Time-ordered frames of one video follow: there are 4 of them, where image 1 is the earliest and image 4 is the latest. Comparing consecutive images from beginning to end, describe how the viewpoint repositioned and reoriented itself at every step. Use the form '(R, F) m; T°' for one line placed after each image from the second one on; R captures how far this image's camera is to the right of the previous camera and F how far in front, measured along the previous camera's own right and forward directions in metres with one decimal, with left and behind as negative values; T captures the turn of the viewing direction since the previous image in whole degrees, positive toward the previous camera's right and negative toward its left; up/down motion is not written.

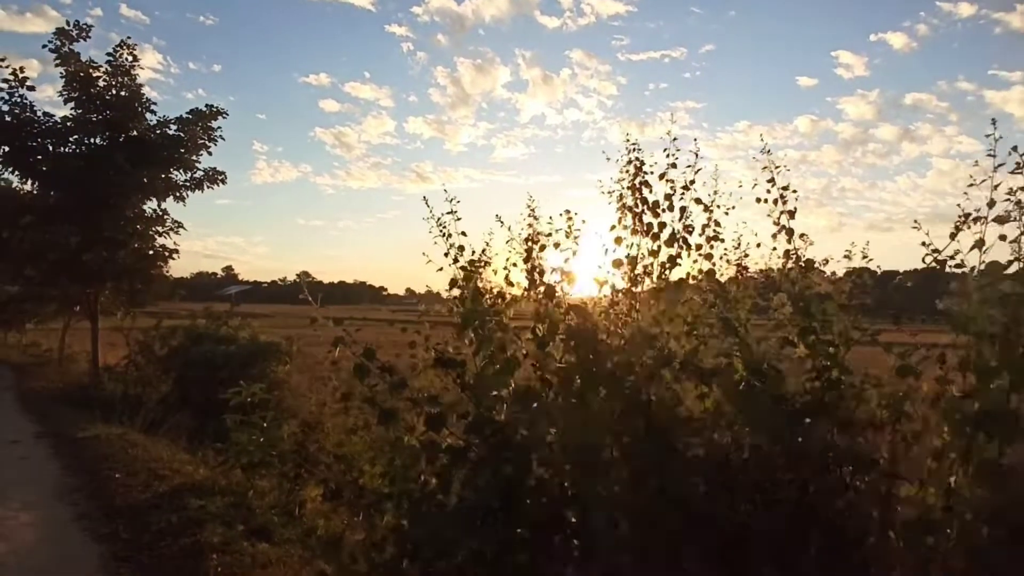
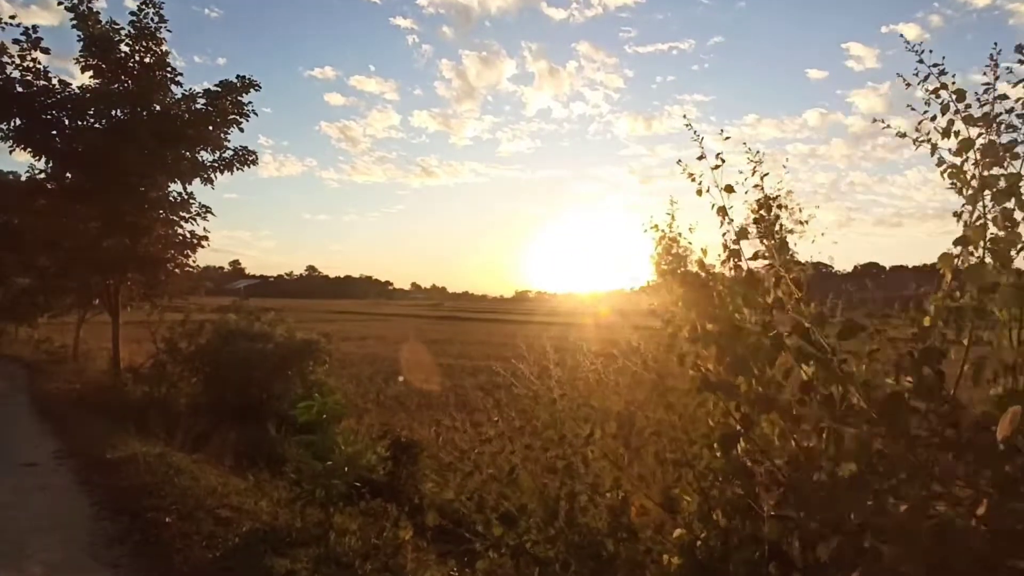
(-1.8, +2.0) m; 0°
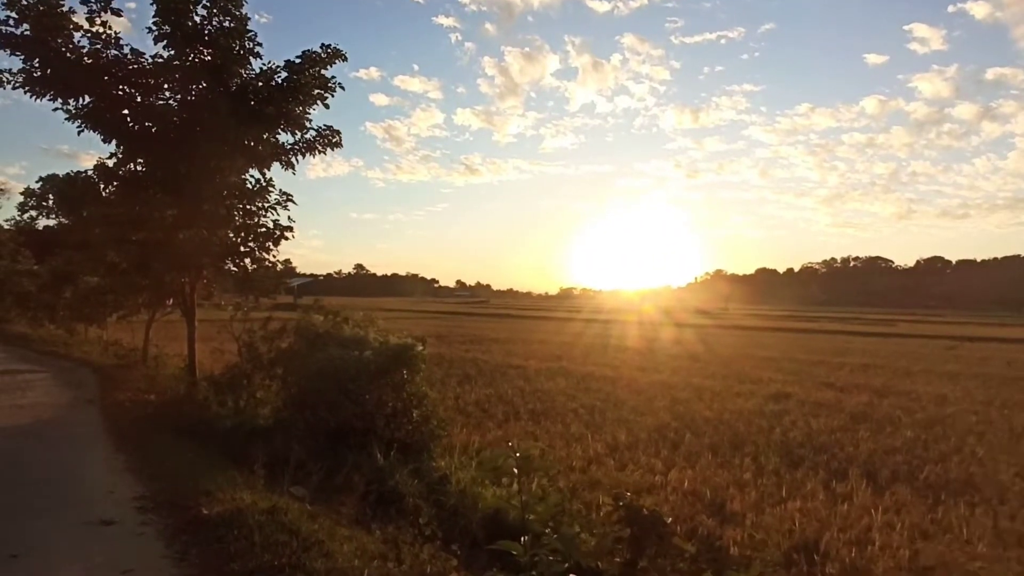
(-2.1, +2.4) m; -4°
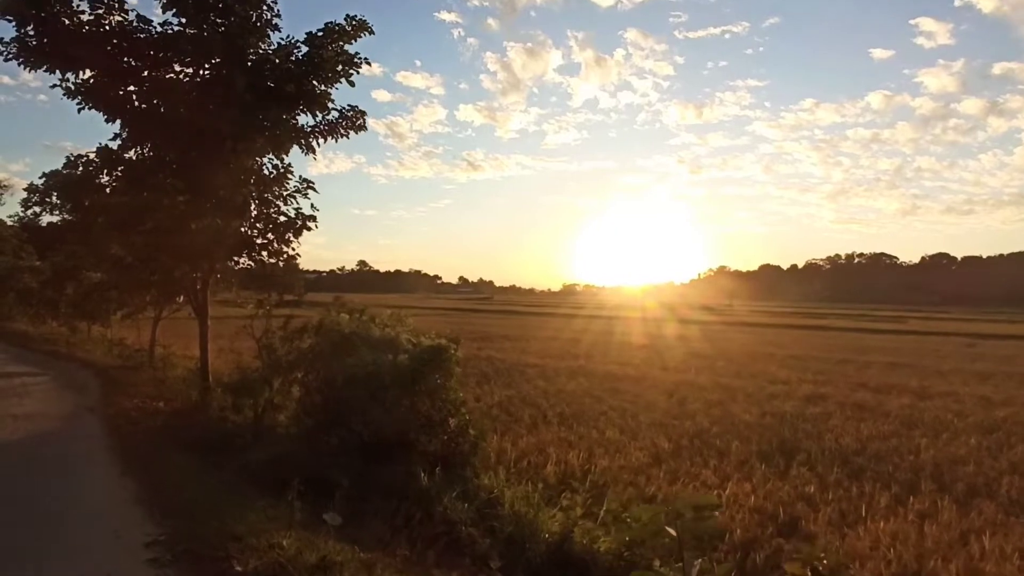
(-1.0, +1.4) m; 0°
